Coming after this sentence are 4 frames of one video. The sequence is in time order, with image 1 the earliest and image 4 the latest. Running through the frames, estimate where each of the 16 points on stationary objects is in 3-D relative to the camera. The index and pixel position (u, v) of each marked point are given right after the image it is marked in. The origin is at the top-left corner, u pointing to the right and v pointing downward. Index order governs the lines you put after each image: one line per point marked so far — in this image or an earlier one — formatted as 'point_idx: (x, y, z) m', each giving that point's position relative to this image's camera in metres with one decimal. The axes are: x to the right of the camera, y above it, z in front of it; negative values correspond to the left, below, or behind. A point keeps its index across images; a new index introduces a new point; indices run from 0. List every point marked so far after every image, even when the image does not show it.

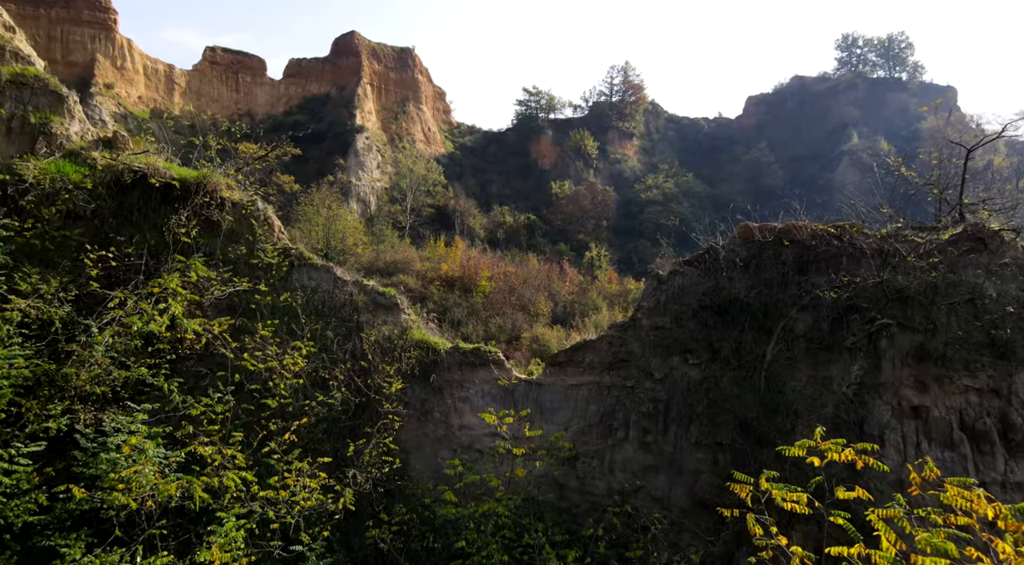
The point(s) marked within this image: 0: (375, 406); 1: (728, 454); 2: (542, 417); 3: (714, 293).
0: (-1.9, -1.7, +10.4) m
1: (+2.7, -2.1, +9.2) m
2: (+0.4, -1.9, +10.6) m
3: (+2.6, -0.1, +9.8) m
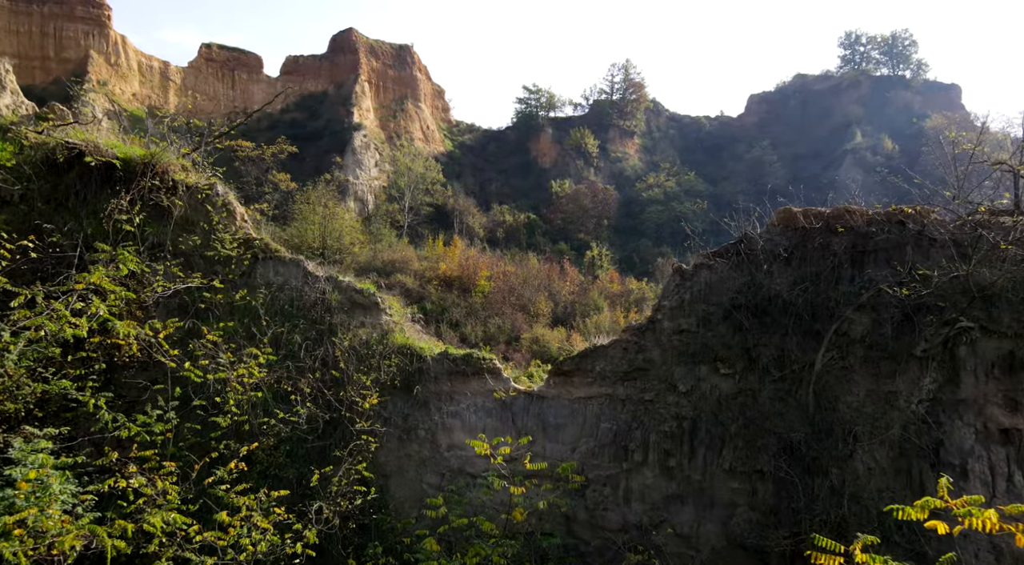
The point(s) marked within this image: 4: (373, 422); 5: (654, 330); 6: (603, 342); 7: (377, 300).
0: (-2.0, -1.7, +8.9) m
1: (+2.6, -2.0, +7.7) m
2: (+0.4, -1.8, +9.0) m
3: (+2.6, -0.1, +8.2) m
4: (-1.7, -1.7, +9.1) m
5: (+1.6, -0.5, +8.6) m
6: (+1.1, -0.7, +9.0) m
7: (-1.7, -0.2, +9.7) m
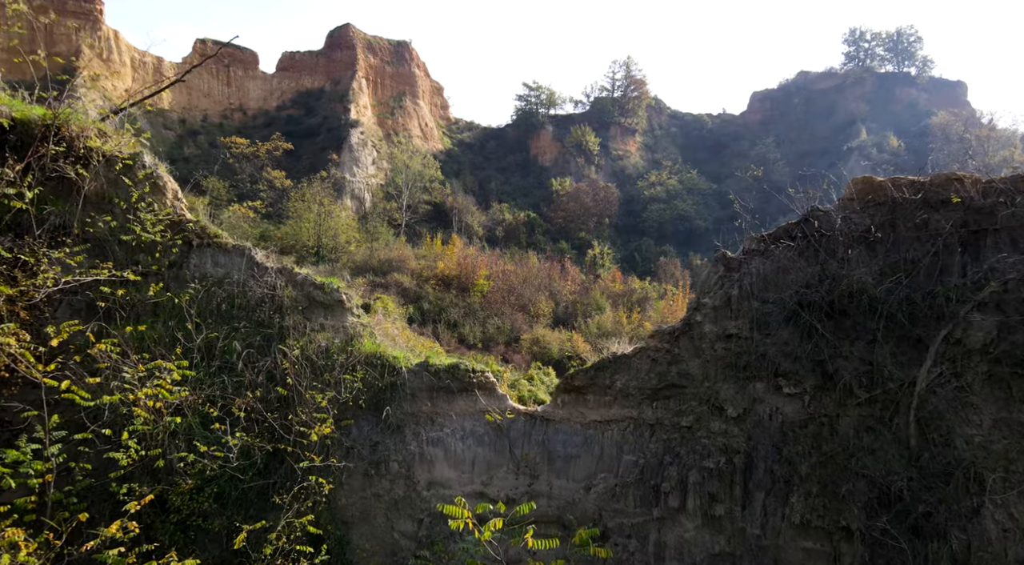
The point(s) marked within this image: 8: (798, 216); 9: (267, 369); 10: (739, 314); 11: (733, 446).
0: (-2.0, -1.6, +6.9) m
1: (+2.6, -2.0, +5.7) m
2: (+0.4, -1.8, +7.1) m
3: (+2.6, 0.0, +6.2) m
4: (-1.7, -1.6, +7.1) m
5: (+1.6, -0.5, +6.6) m
6: (+1.1, -0.6, +7.1) m
7: (-1.8, -0.1, +7.7) m
8: (+2.5, +0.6, +6.5) m
9: (-2.3, -0.8, +7.2) m
10: (+2.0, -0.3, +6.5) m
11: (+1.9, -1.4, +6.3) m
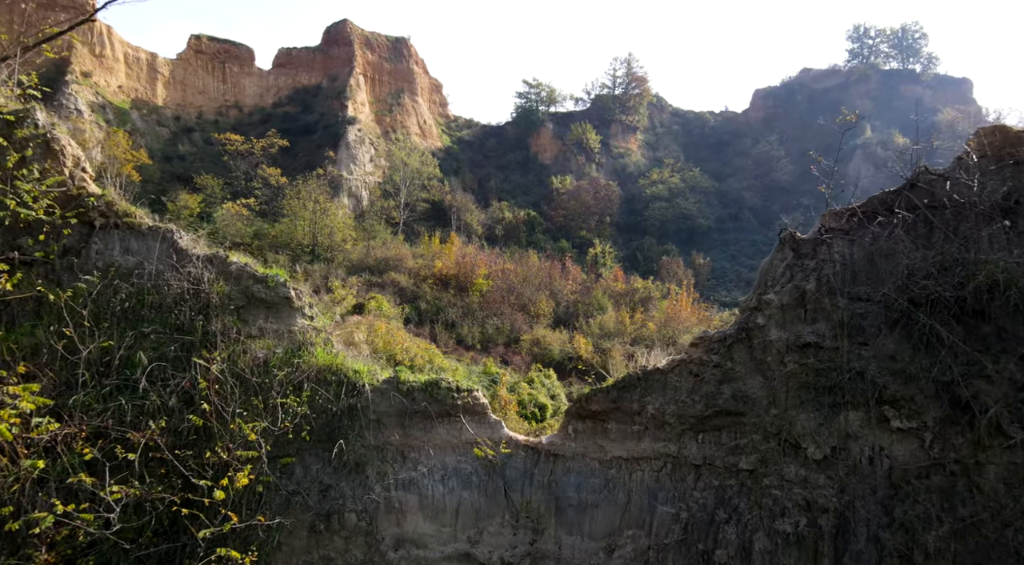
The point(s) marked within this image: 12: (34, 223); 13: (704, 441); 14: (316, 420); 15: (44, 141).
0: (-2.0, -1.5, +5.1) m
1: (+2.6, -1.9, +3.9) m
2: (+0.3, -1.7, +5.2) m
3: (+2.5, +0.1, +4.4) m
4: (-1.7, -1.6, +5.3) m
5: (+1.6, -0.4, +4.8) m
6: (+1.0, -0.6, +5.2) m
7: (-1.8, -0.1, +5.9) m
8: (+2.4, +0.6, +4.7) m
9: (-2.4, -0.8, +5.4) m
10: (+1.9, -0.2, +4.7) m
11: (+1.8, -1.3, +4.5) m
12: (-3.7, +0.4, +5.9) m
13: (+1.3, -1.1, +4.9) m
14: (-1.4, -1.0, +5.5) m
15: (-3.8, +1.1, +6.1) m
